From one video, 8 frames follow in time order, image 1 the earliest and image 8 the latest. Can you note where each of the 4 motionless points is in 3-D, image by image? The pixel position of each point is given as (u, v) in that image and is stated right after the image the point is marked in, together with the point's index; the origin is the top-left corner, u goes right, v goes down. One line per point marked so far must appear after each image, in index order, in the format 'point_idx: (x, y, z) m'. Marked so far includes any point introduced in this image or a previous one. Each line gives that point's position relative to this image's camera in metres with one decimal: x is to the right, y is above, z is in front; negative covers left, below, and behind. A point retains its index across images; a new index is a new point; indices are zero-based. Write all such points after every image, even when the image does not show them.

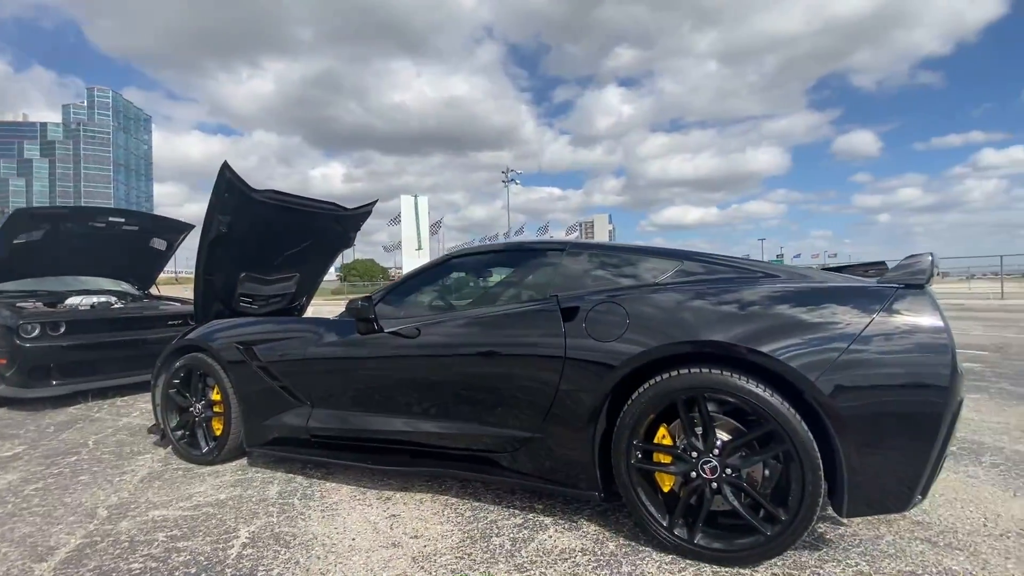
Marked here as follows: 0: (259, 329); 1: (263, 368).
0: (-2.0, -0.3, +3.7) m
1: (-1.8, -0.6, +3.6) m
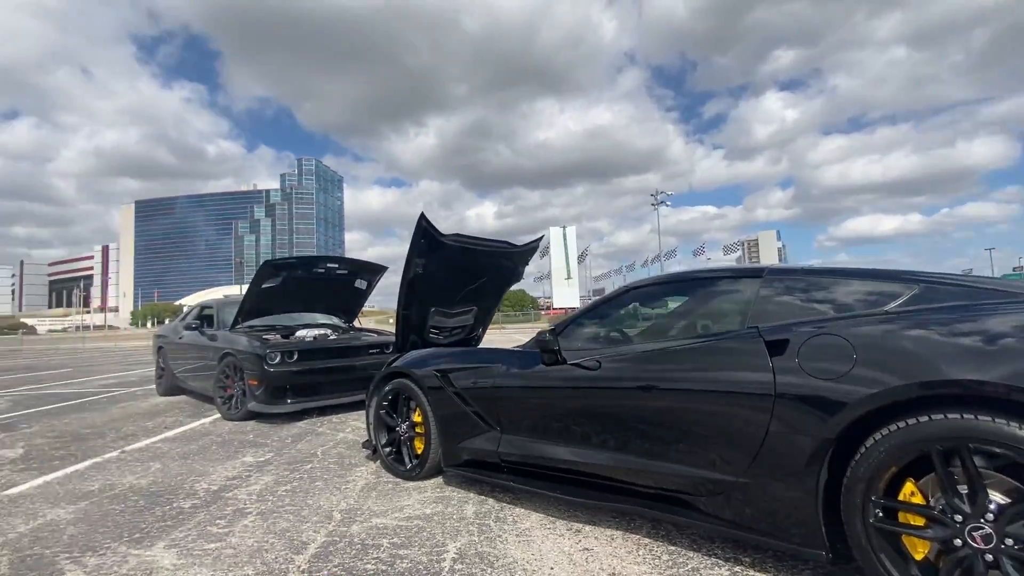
0: (-0.5, -0.6, +4.1) m
1: (-0.4, -0.9, +3.9) m
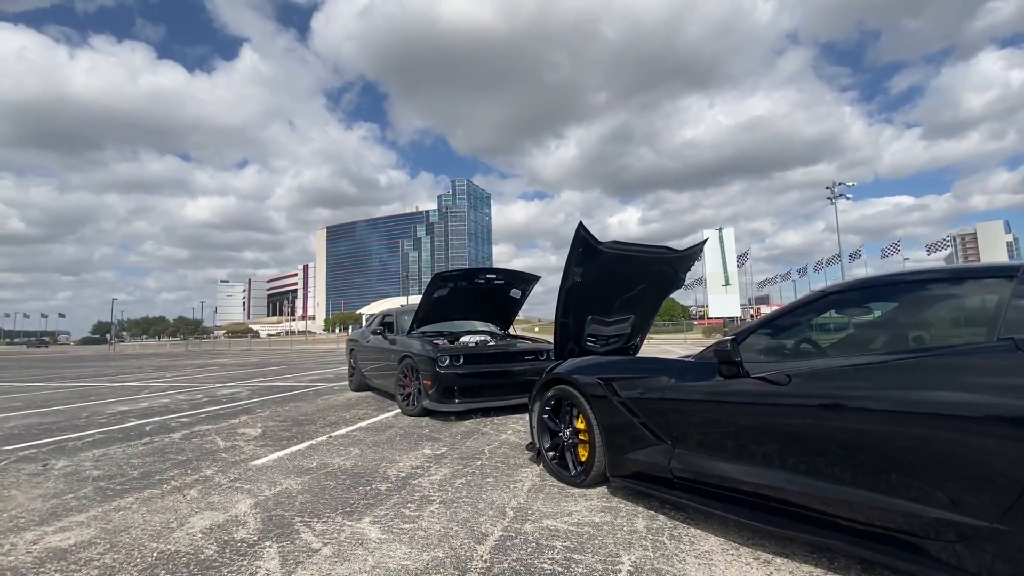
0: (+0.9, -0.7, +4.1) m
1: (+0.9, -0.9, +3.9) m
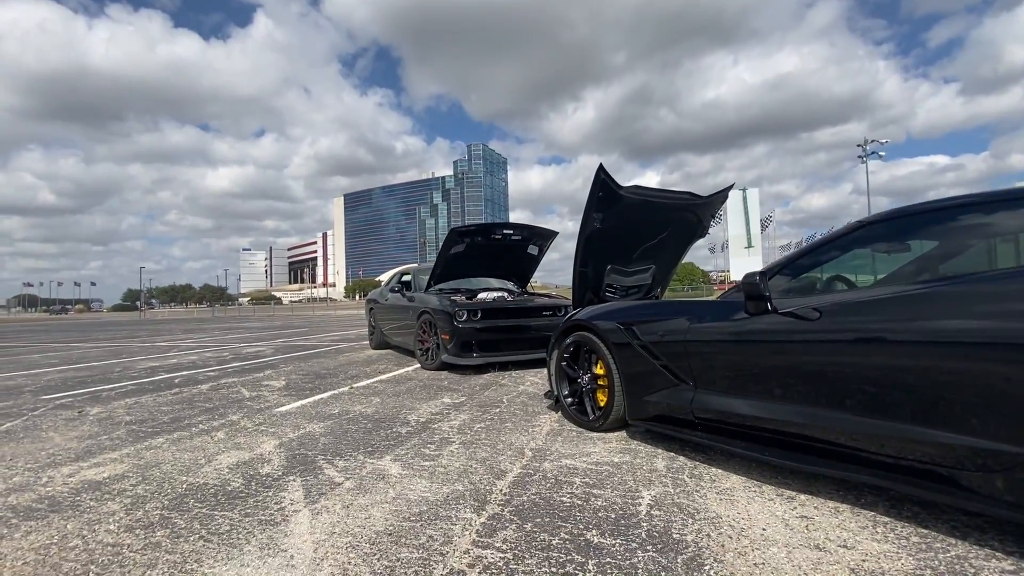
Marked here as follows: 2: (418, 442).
0: (+1.0, -0.2, +4.0) m
1: (+1.0, -0.5, +3.8) m
2: (-0.8, -1.3, +4.0) m
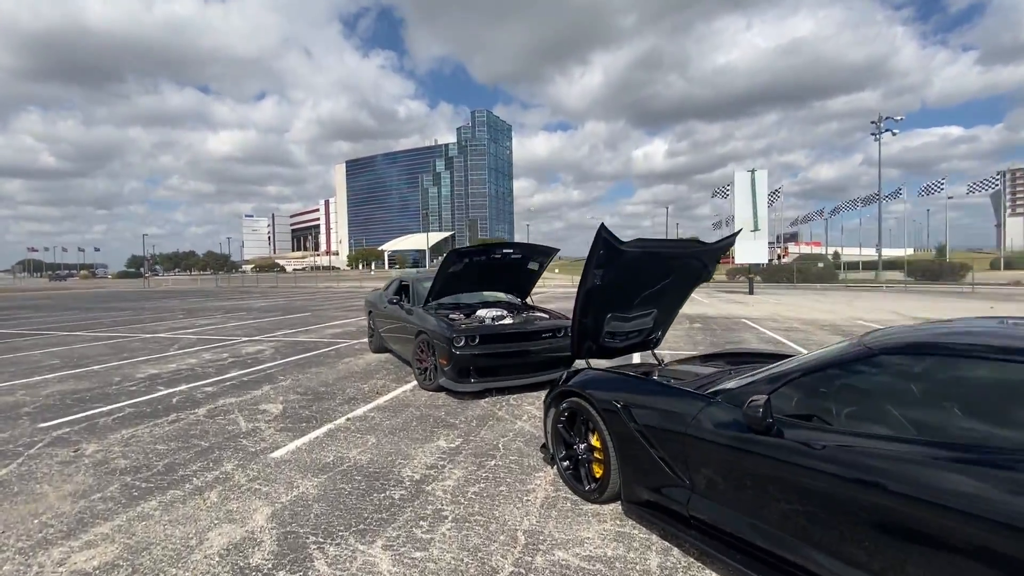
0: (+1.0, -0.8, +3.9) m
1: (+1.0, -1.1, +3.7) m
2: (-0.8, -1.9, +4.0) m
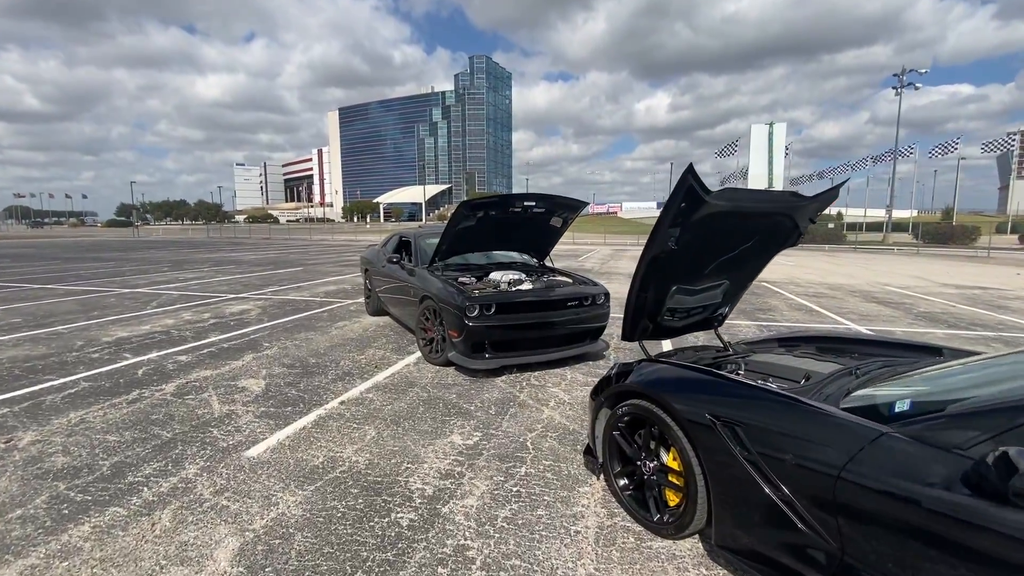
0: (+1.3, -0.6, +2.8) m
1: (+1.3, -0.9, +2.6) m
2: (-0.5, -1.7, +3.0) m
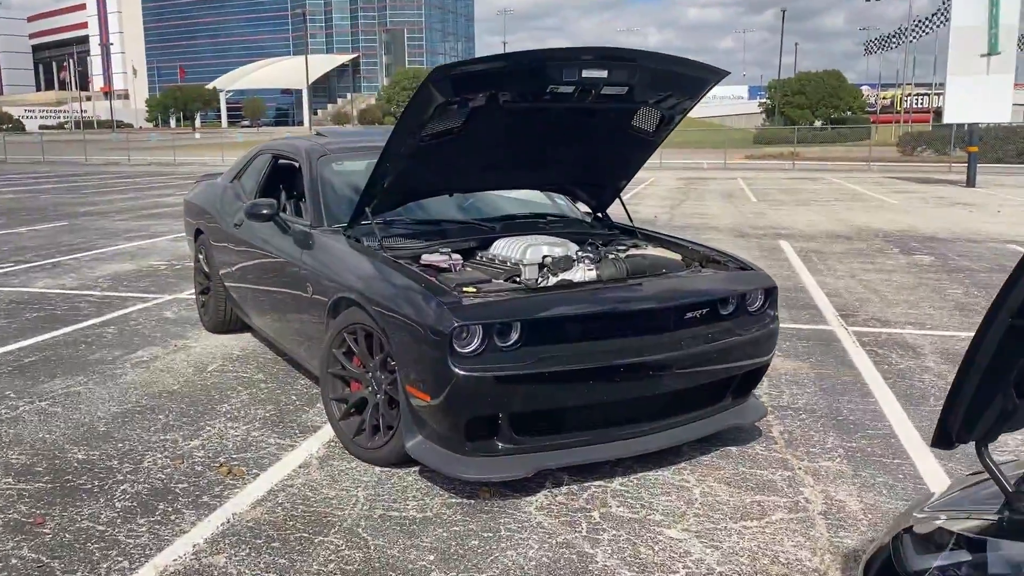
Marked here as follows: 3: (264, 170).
0: (+1.5, -1.4, -0.8) m
1: (+1.5, -1.7, -0.9) m
2: (-0.3, -2.4, -0.4) m
3: (-2.8, +1.3, +5.4) m
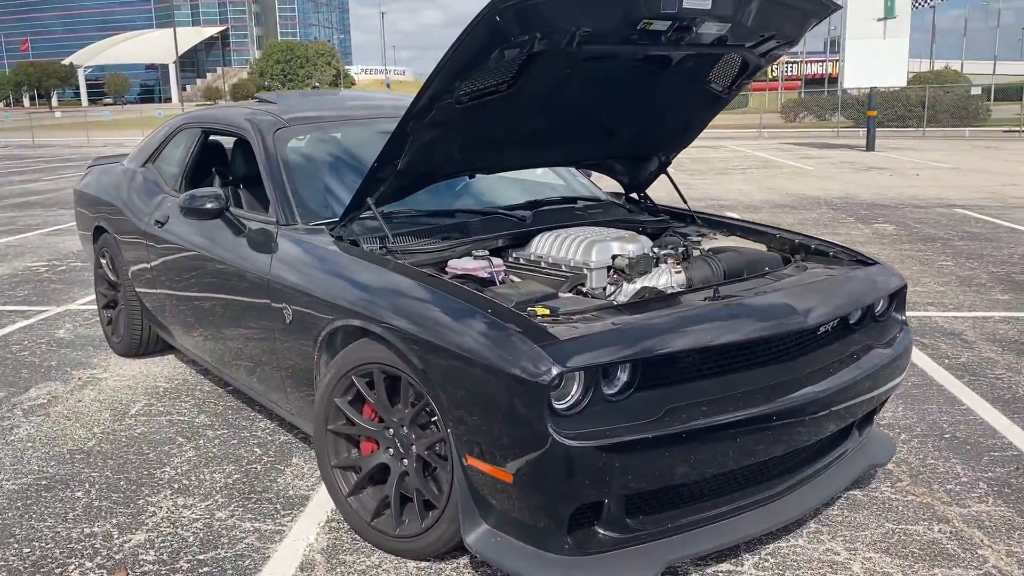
0: (+2.5, -1.6, -1.4) m
1: (+2.5, -1.9, -1.4) m
2: (+0.6, -2.6, -1.1) m
3: (-2.8, +1.2, +4.2) m
